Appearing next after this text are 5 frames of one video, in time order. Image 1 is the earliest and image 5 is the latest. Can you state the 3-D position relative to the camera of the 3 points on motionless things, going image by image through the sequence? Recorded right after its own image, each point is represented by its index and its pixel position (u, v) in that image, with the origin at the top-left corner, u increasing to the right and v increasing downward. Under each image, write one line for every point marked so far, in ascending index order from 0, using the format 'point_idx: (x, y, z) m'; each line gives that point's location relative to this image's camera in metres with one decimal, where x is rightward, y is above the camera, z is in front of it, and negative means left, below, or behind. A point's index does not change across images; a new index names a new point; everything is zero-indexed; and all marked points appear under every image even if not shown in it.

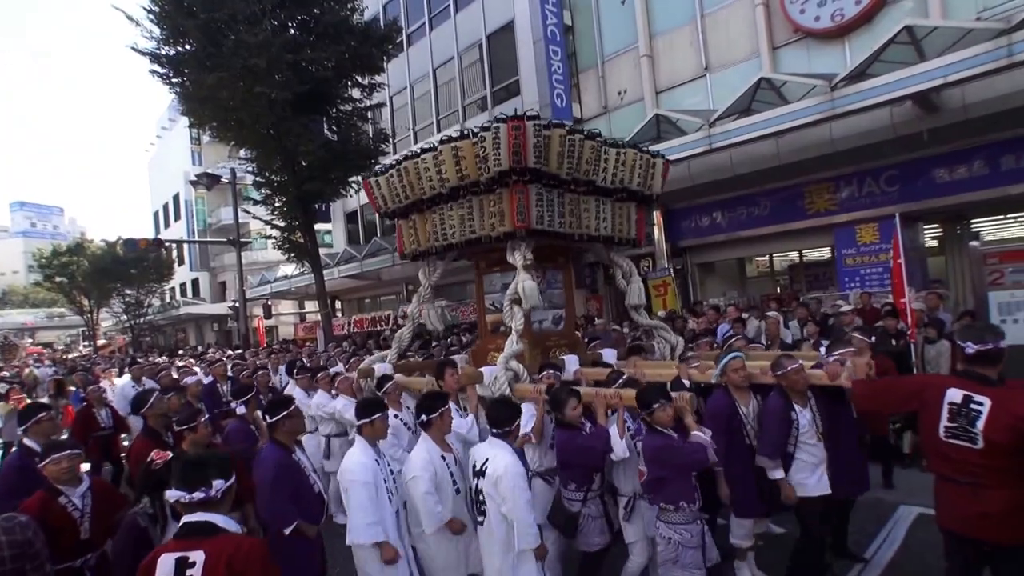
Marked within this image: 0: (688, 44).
0: (+2.8, +3.9, +11.5) m
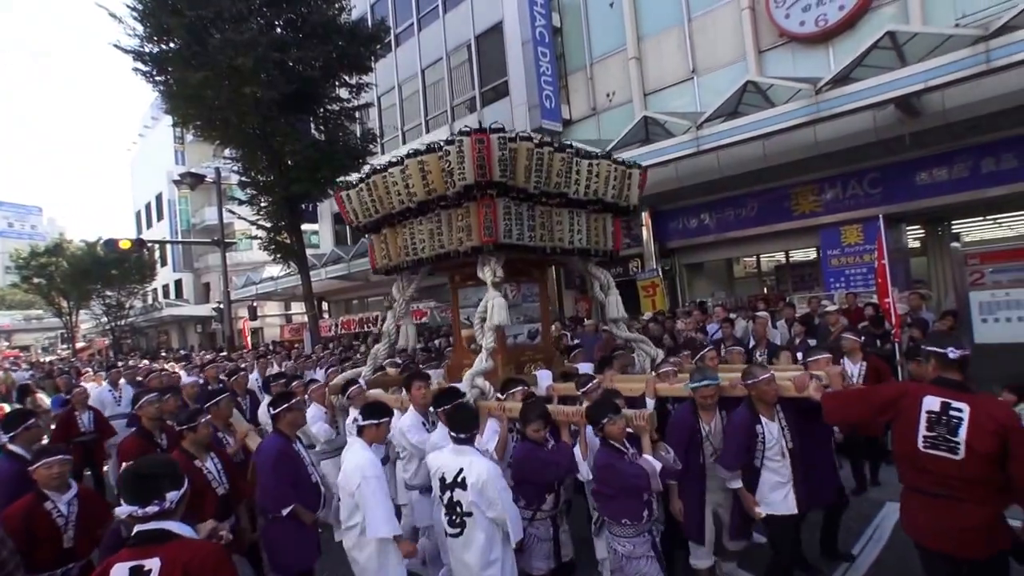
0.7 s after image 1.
0: (+2.6, +3.8, +11.6) m
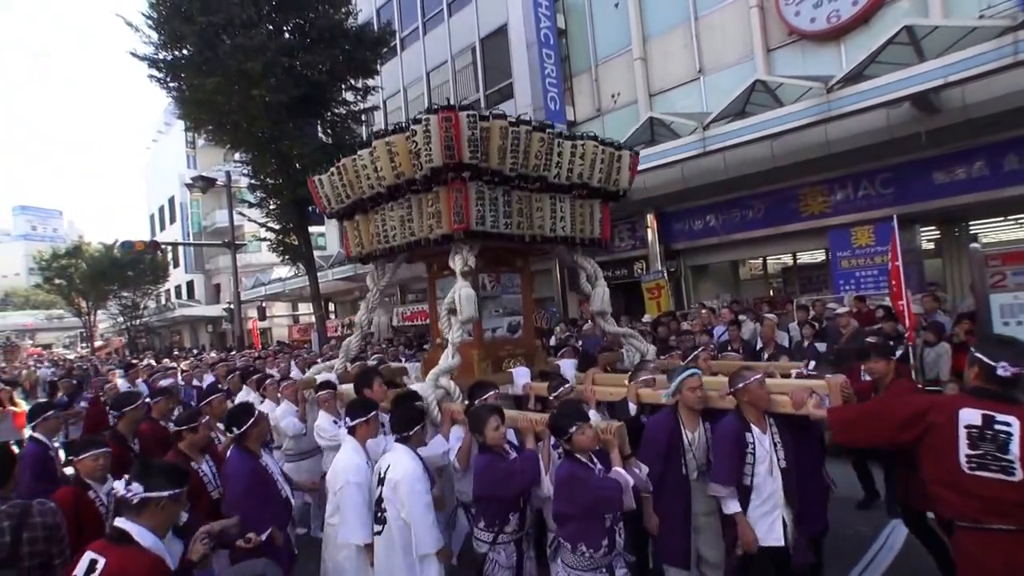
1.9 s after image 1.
0: (+2.7, +3.8, +11.5) m
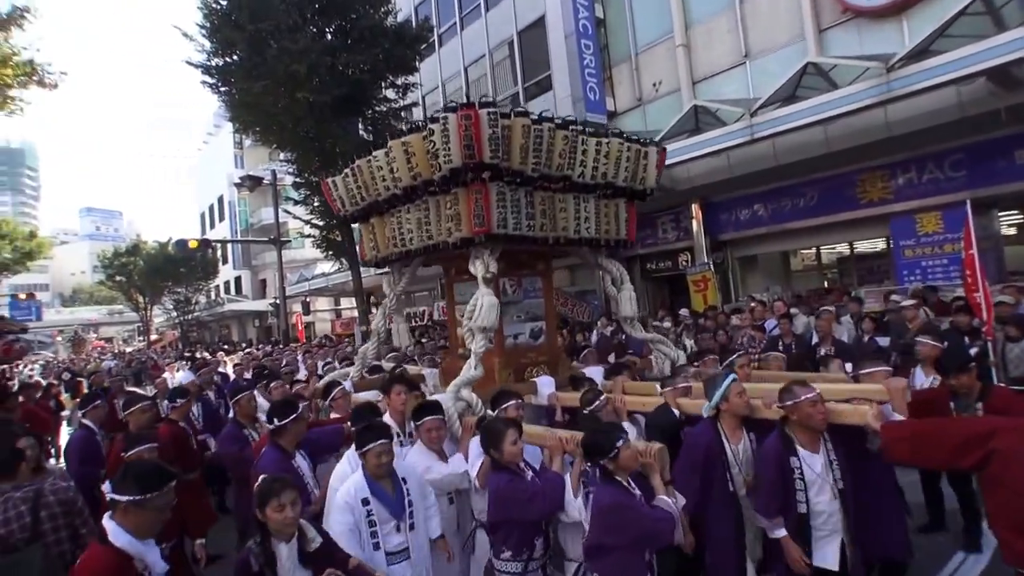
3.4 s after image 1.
0: (+3.4, +3.9, +11.1) m
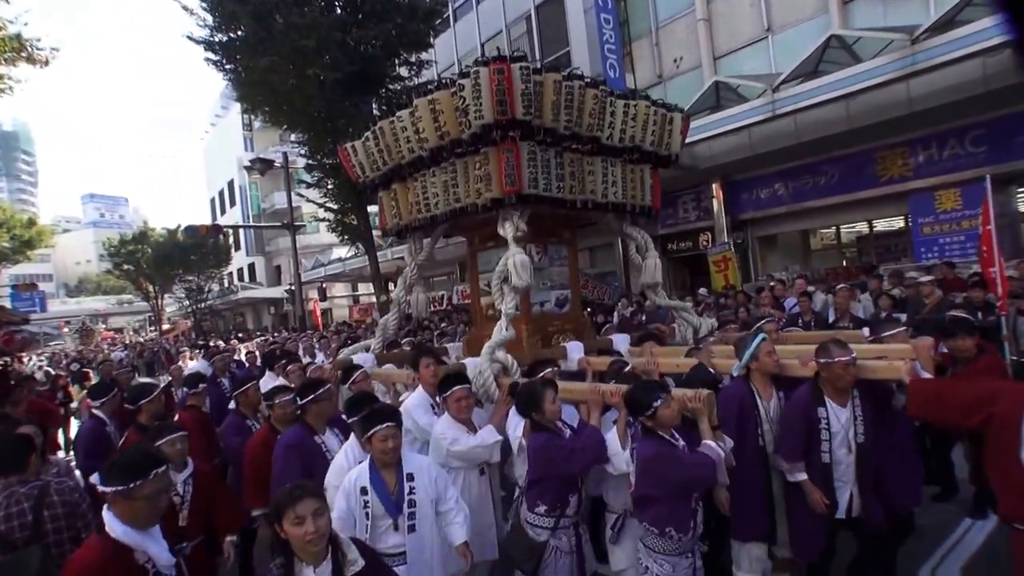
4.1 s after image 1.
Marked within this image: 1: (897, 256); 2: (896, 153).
0: (+3.6, +4.3, +10.8) m
1: (+5.6, +0.5, +10.3) m
2: (+5.3, +1.8, +9.8) m
